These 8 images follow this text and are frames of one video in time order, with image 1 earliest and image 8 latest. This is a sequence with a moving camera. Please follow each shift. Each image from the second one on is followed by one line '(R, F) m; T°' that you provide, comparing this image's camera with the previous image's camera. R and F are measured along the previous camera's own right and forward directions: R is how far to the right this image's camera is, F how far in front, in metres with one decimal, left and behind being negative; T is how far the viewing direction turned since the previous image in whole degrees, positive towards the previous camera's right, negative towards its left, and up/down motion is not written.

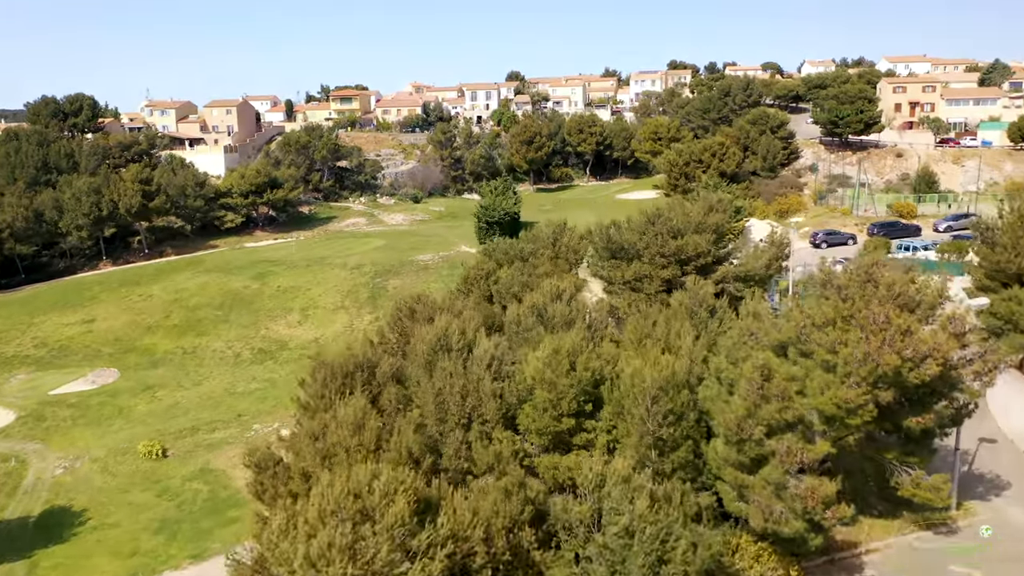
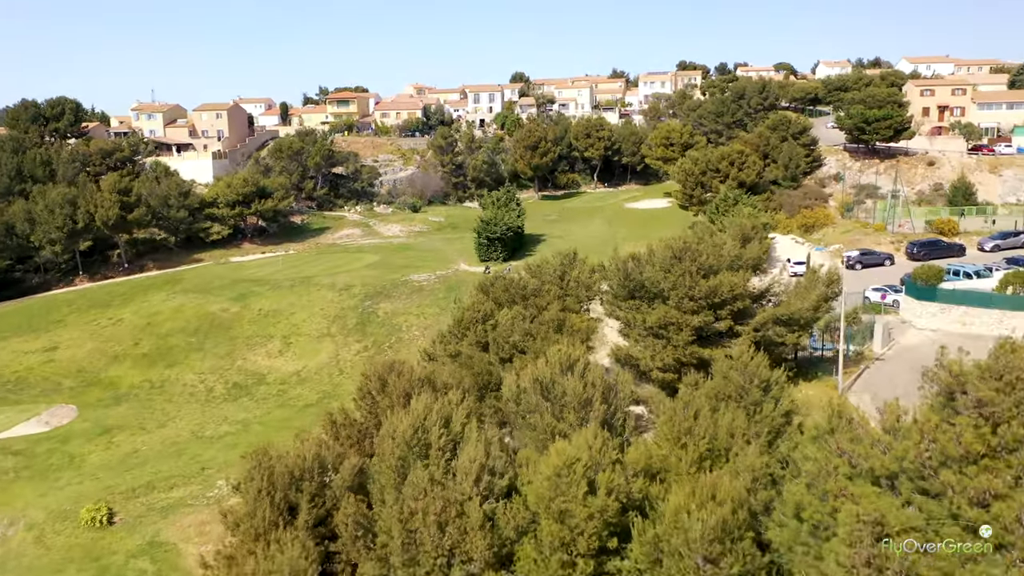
(+0.1, +4.0) m; 0°
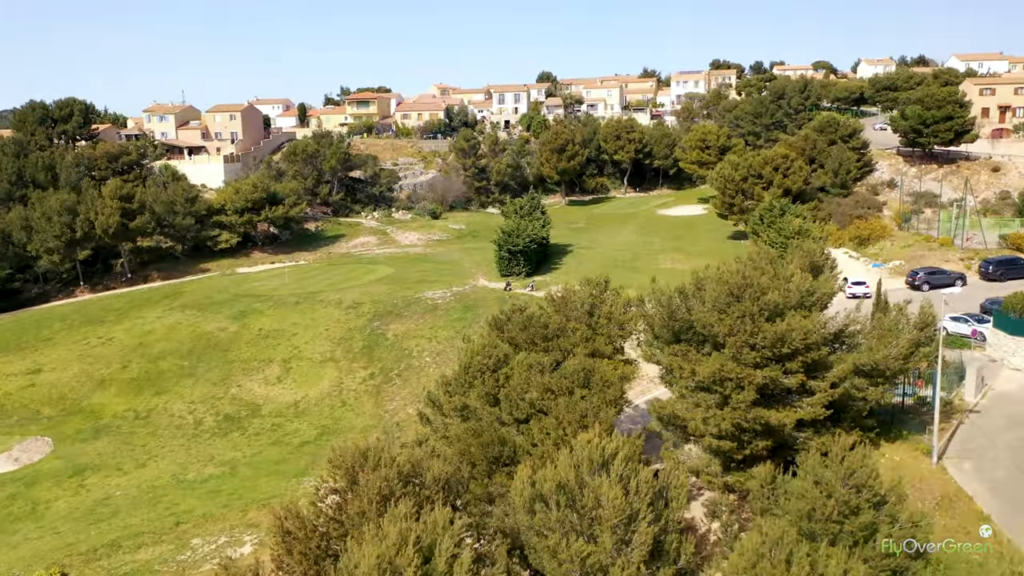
(+0.2, +4.0) m; -2°
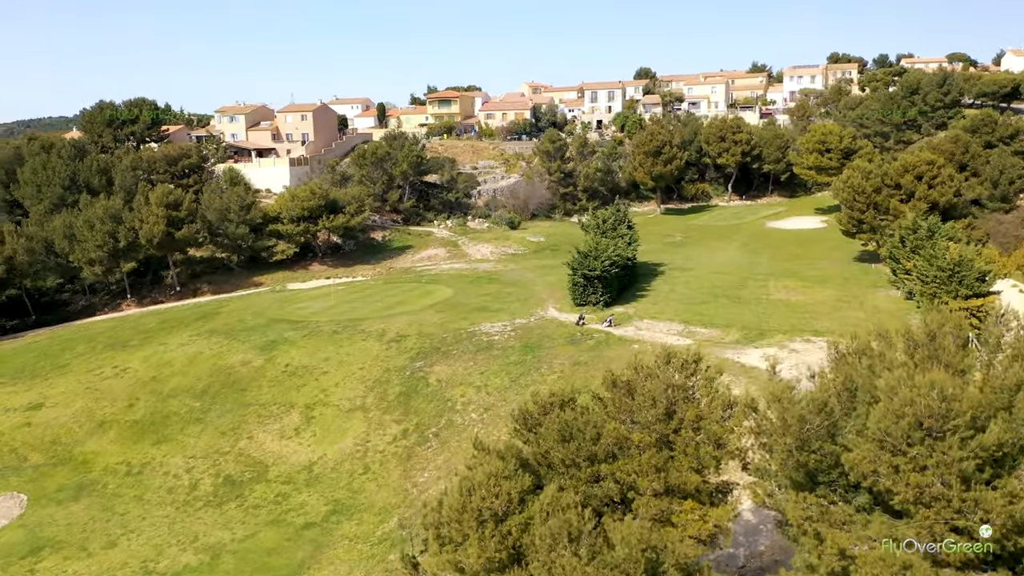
(+1.0, +7.1) m; -7°
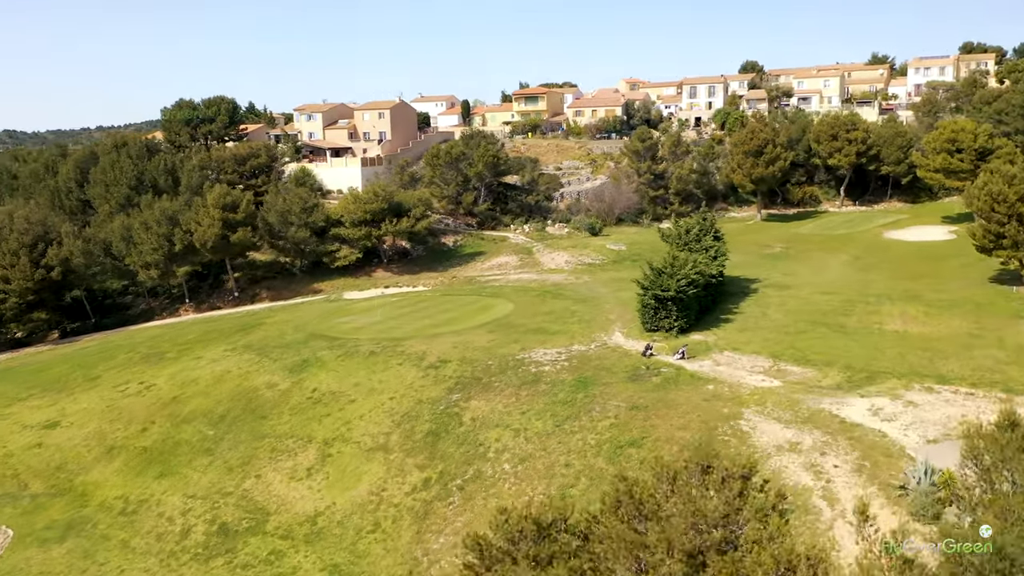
(+1.7, +4.7) m; -7°
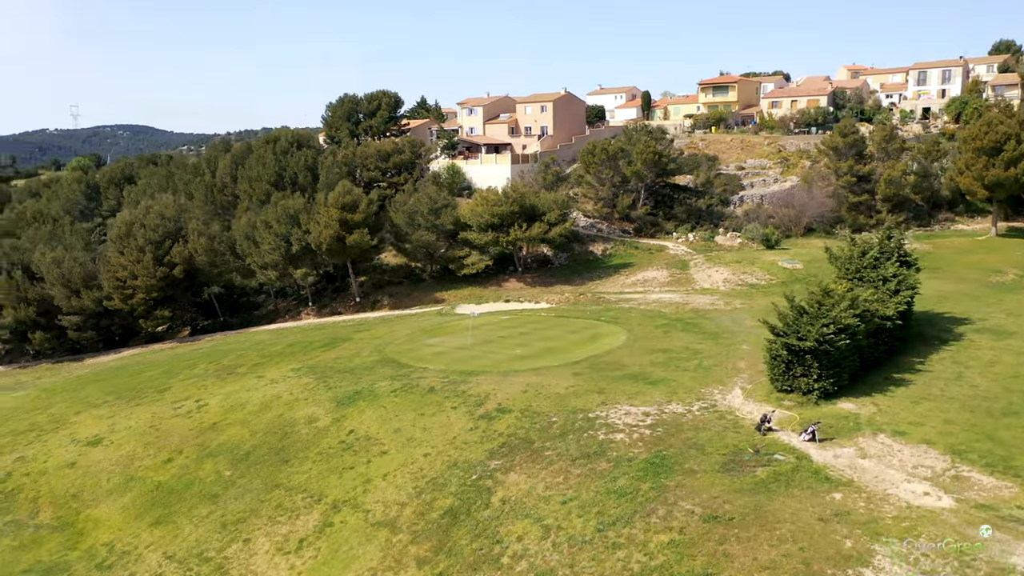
(+3.9, +7.1) m; -15°
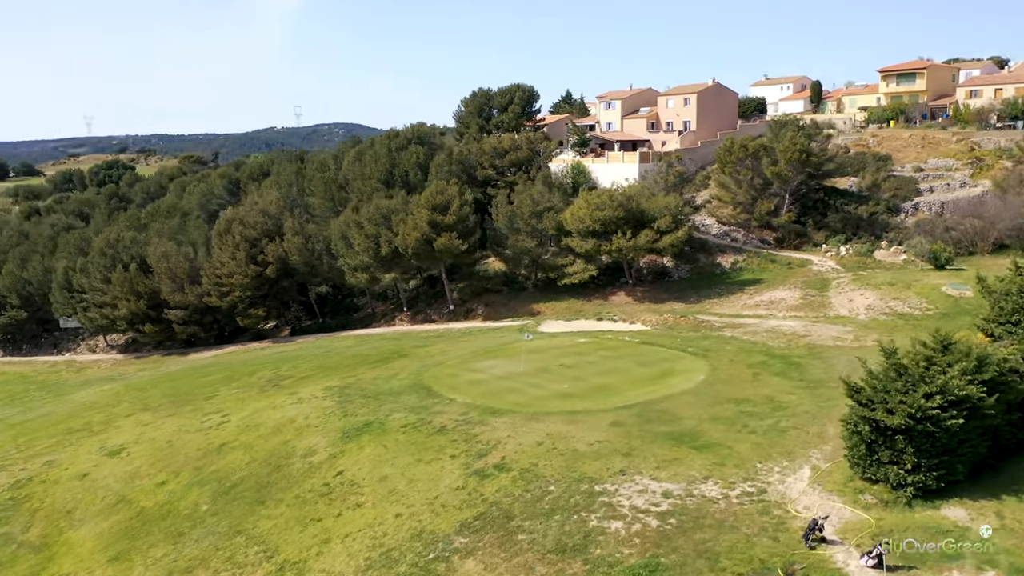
(+4.3, +5.1) m; -13°
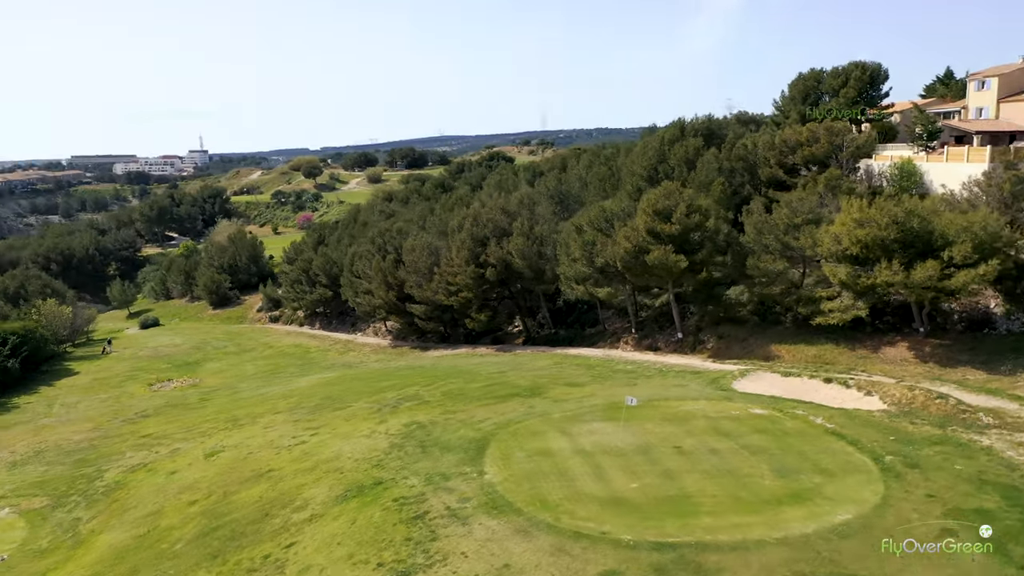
(+7.5, +8.7) m; -29°
